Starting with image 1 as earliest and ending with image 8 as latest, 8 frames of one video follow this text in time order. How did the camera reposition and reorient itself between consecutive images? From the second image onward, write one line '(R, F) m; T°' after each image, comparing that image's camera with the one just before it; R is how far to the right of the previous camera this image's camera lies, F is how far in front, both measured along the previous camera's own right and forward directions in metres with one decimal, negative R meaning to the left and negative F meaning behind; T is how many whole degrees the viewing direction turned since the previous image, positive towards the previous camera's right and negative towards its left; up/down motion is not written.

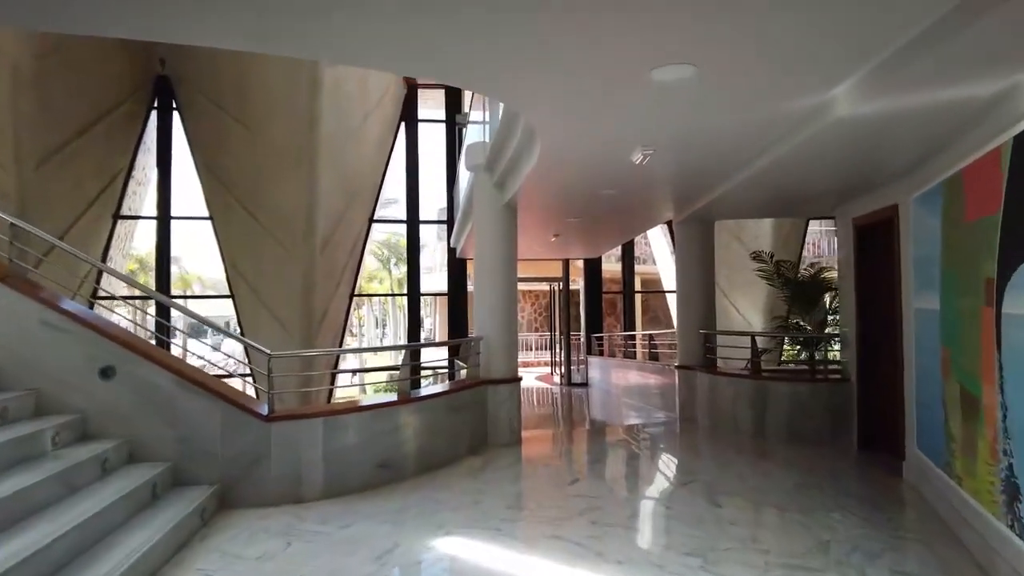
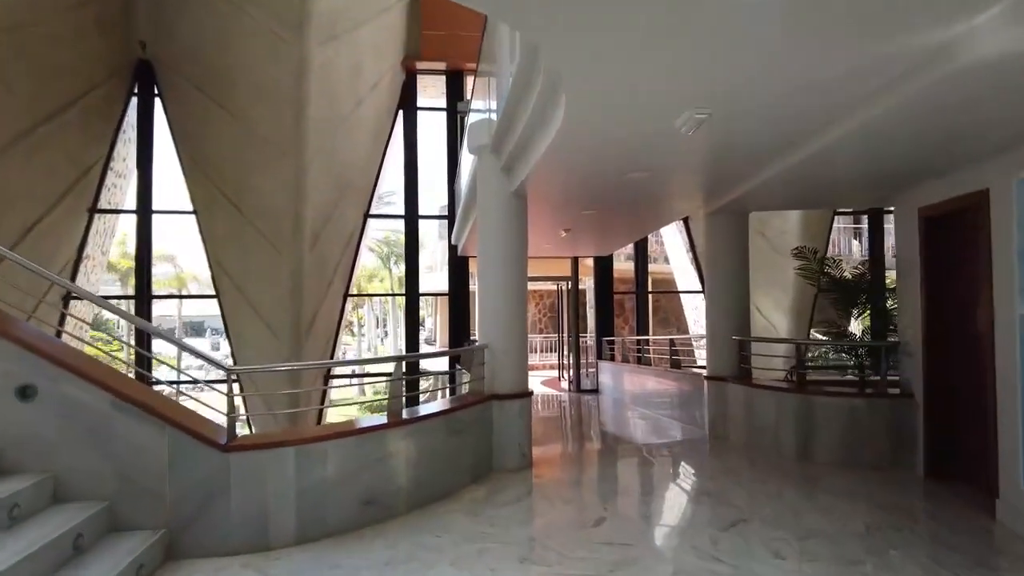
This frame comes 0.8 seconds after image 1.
(-0.1, +0.8) m; 0°
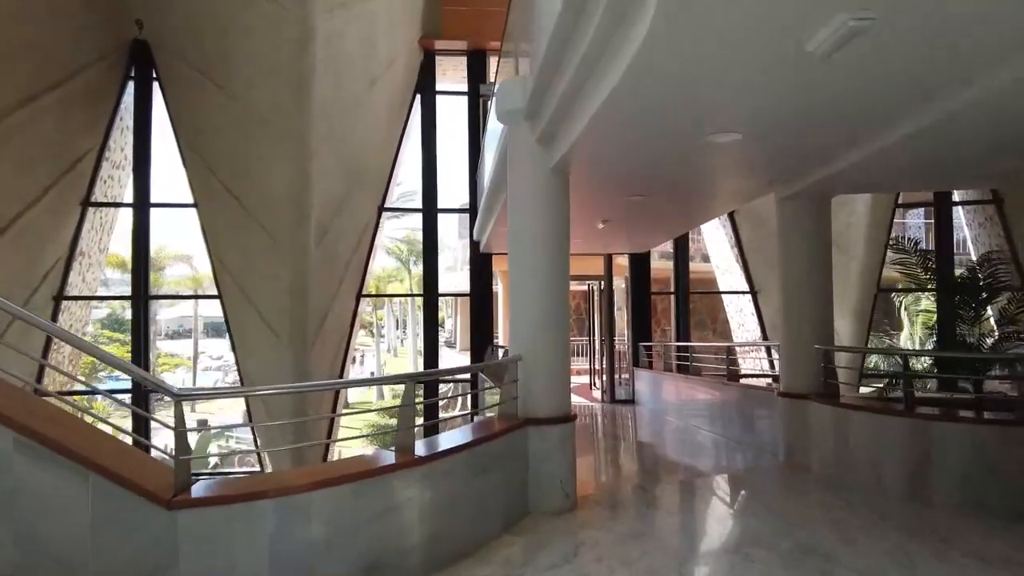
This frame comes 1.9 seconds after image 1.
(-0.1, +1.0) m; -2°
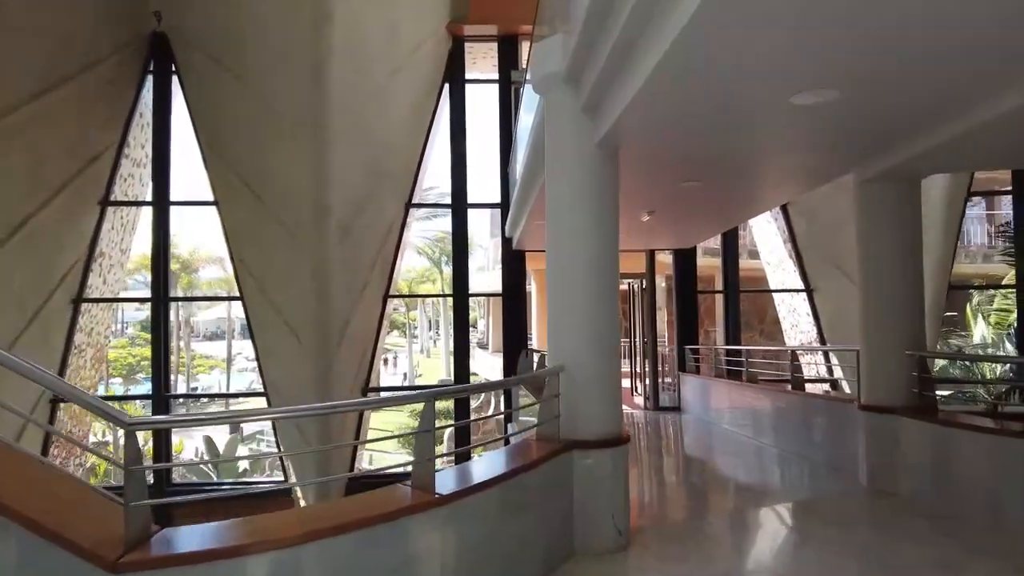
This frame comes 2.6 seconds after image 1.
(0.0, +0.6) m; -3°
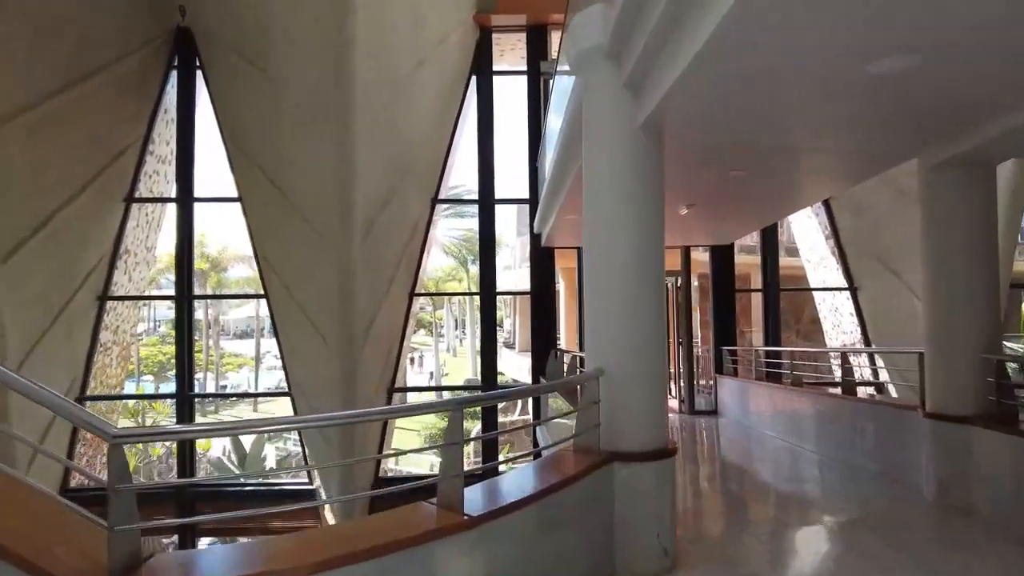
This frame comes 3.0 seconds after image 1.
(0.0, +0.3) m; -2°
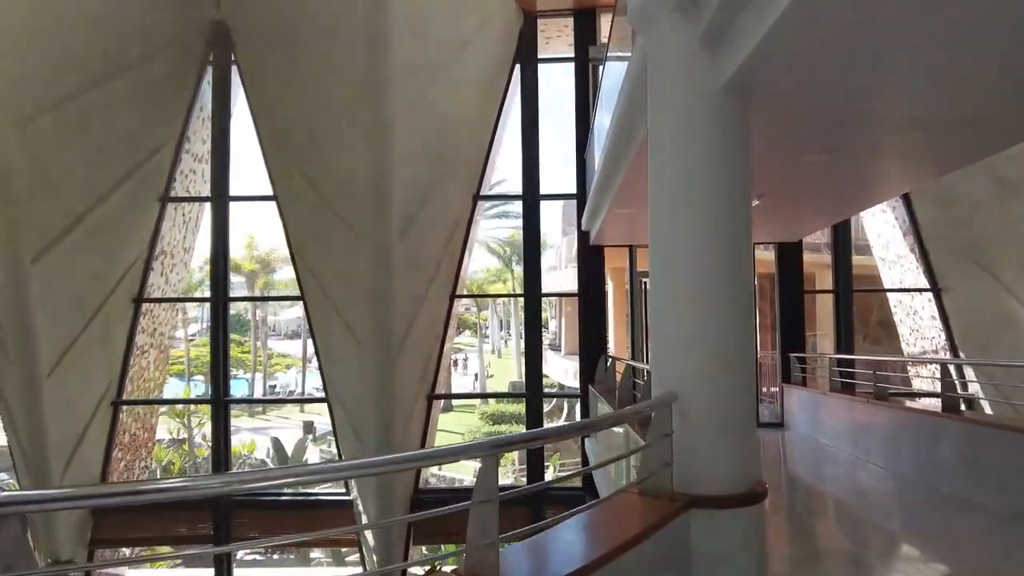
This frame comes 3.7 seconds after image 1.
(0.0, +0.6) m; -4°
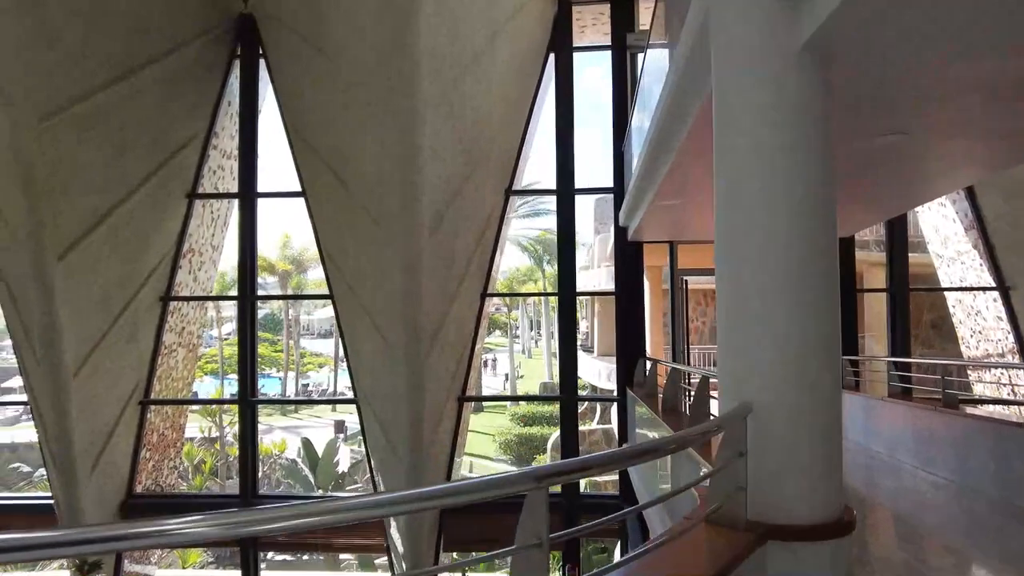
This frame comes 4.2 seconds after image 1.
(0.0, +0.4) m; -3°
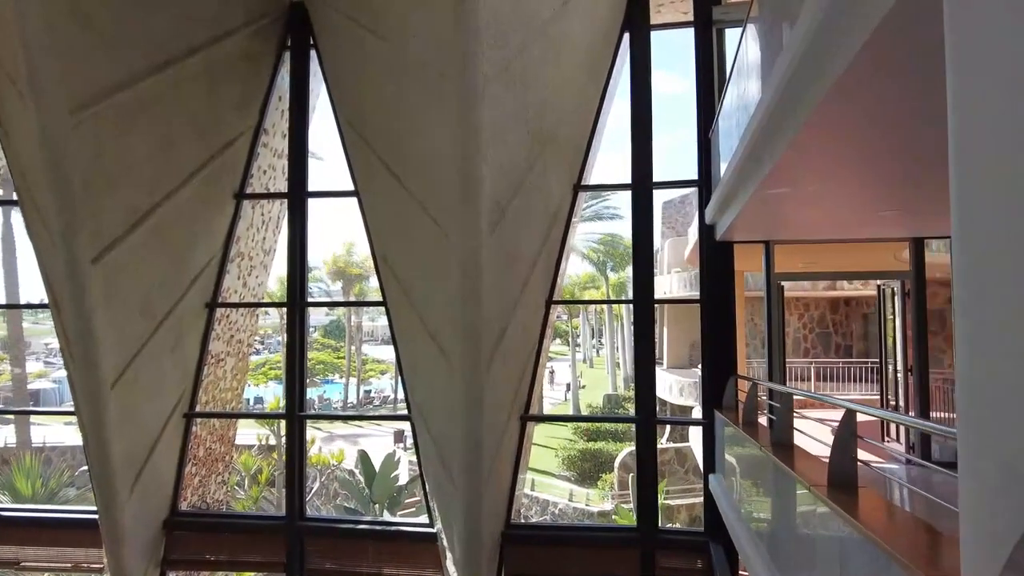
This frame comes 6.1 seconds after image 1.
(-0.1, +0.9) m; -5°
